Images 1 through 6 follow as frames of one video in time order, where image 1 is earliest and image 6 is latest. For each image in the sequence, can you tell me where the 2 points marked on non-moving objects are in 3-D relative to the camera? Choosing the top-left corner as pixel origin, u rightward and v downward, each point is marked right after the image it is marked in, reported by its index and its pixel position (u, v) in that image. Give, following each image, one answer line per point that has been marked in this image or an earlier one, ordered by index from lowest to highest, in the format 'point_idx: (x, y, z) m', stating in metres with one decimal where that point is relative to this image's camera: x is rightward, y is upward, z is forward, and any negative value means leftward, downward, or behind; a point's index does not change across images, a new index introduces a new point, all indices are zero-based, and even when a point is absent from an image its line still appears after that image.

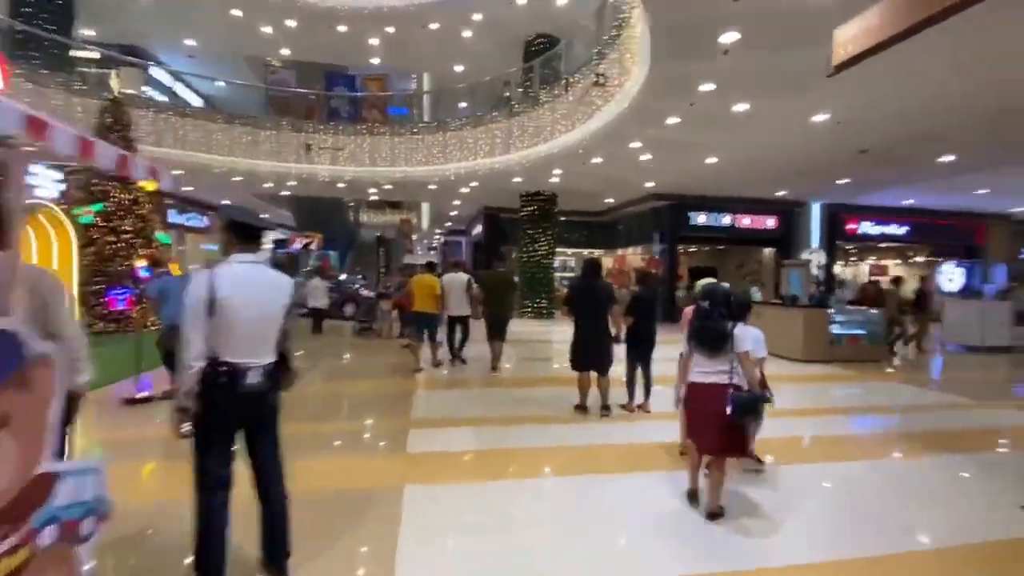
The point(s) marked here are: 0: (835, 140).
0: (+6.8, +3.1, +10.1) m
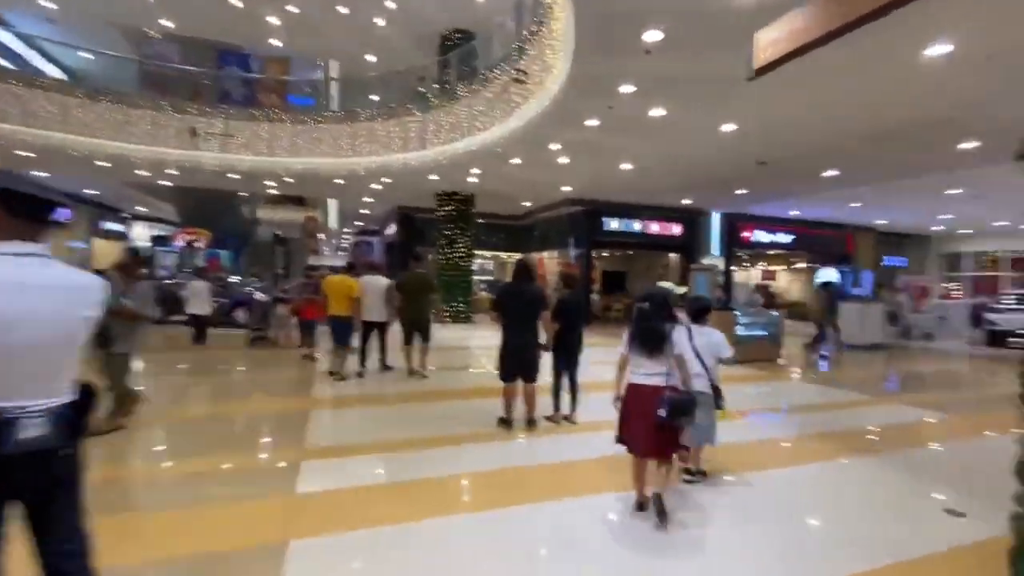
0: (+5.0, +3.1, +10.7) m
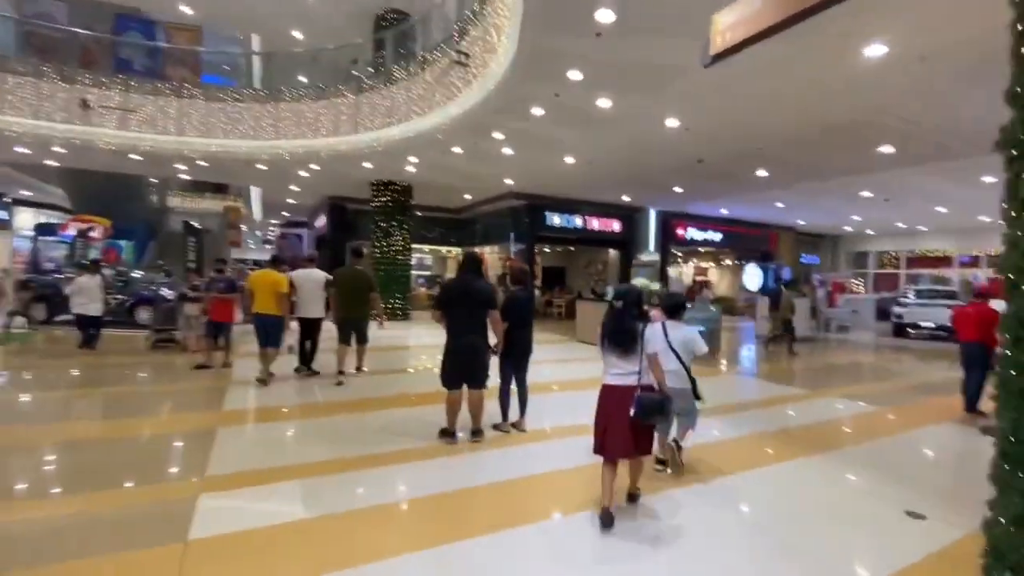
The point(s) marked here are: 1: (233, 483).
0: (+3.8, +3.1, +10.7) m
1: (-2.2, -1.6, +3.8) m
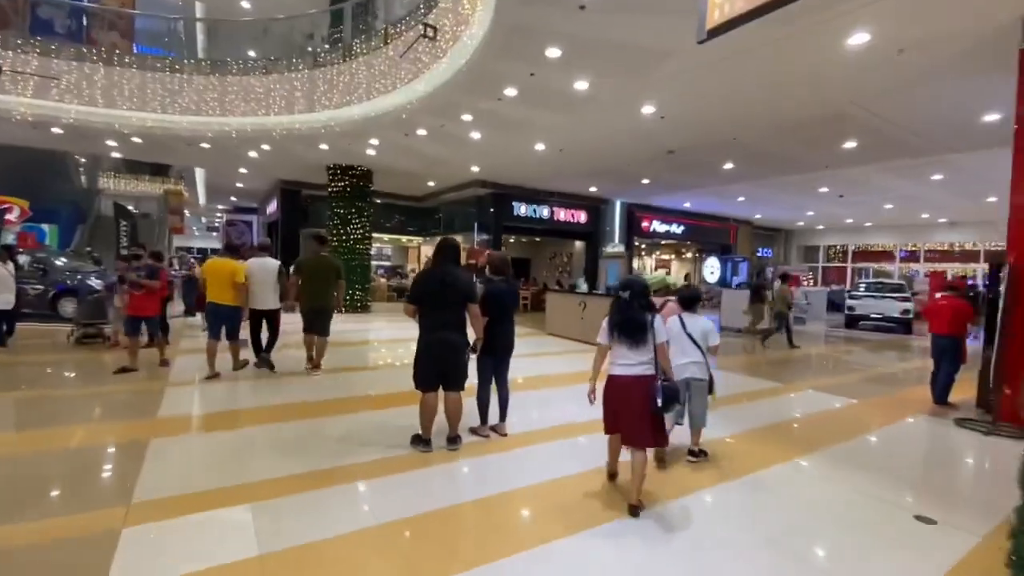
0: (+3.1, +3.3, +10.5) m
1: (-2.3, -1.5, +3.2) m
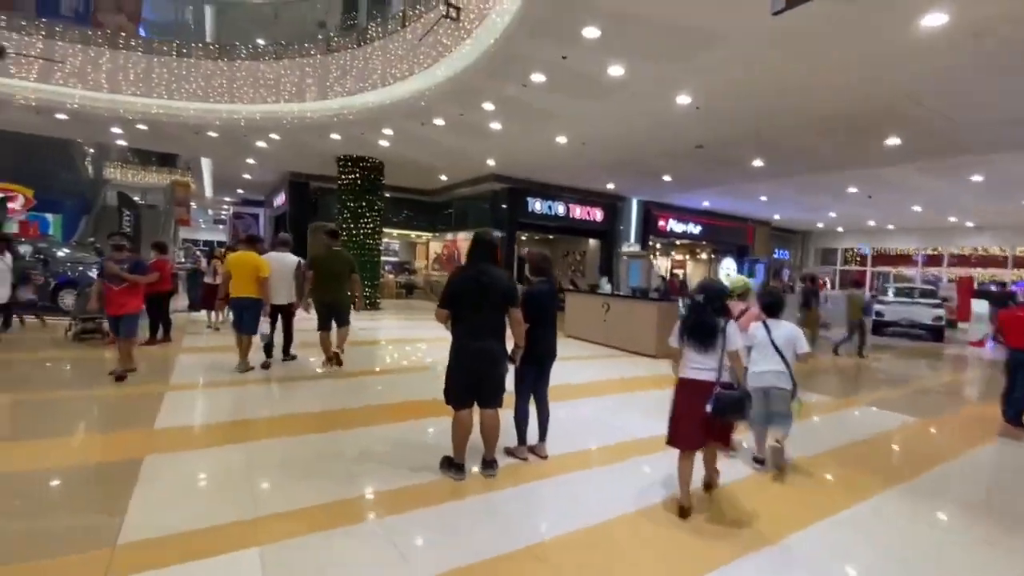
0: (+3.6, +3.3, +9.9) m
1: (-2.0, -1.5, +2.7) m
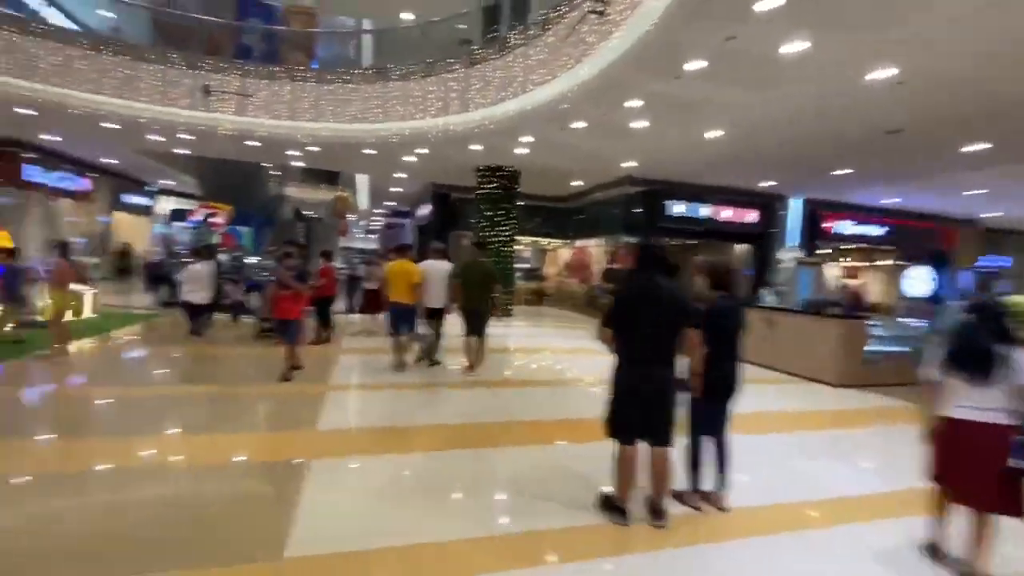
0: (+6.2, +3.0, +8.2) m
1: (-1.1, -1.5, +2.6) m
